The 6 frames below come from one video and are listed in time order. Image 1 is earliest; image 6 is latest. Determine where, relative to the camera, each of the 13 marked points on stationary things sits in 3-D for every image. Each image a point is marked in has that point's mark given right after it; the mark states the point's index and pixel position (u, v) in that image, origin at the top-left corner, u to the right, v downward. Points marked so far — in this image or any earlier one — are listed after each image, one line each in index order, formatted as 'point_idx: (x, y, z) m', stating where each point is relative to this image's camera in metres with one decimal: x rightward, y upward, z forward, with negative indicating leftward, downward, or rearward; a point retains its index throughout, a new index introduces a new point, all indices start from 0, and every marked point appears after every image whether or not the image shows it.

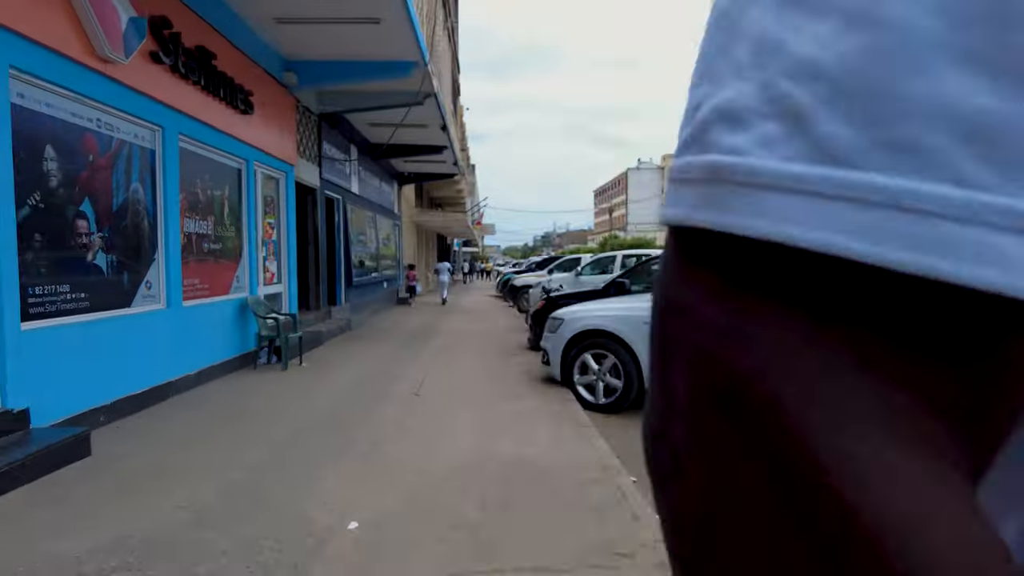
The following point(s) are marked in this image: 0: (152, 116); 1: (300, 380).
0: (-3.2, +1.5, +6.1) m
1: (-2.3, -1.0, +7.4) m
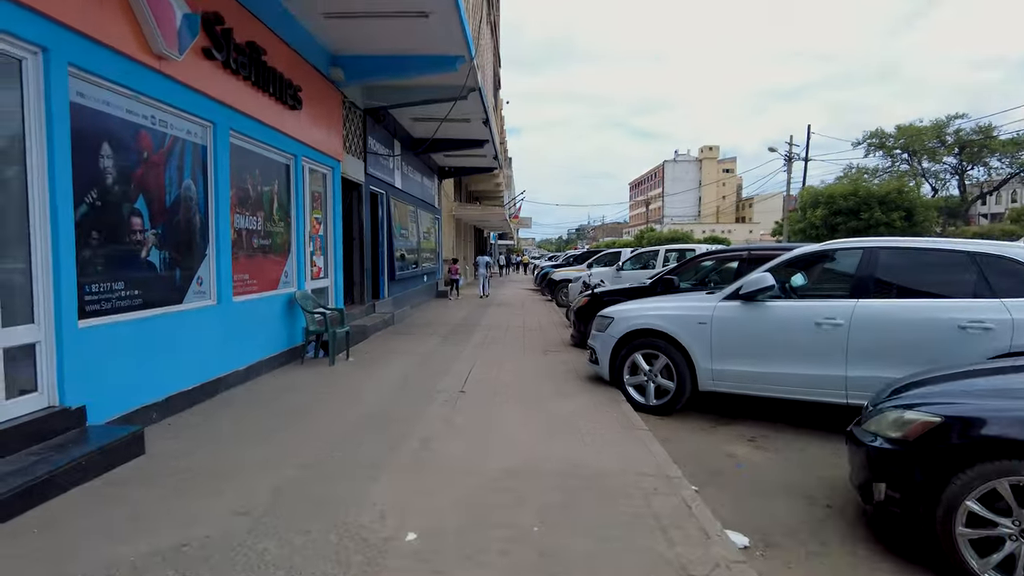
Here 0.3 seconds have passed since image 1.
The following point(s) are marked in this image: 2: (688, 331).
0: (-2.8, +1.6, +6.1) m
1: (-1.8, -1.0, +7.4) m
2: (+1.6, -0.4, +6.2) m
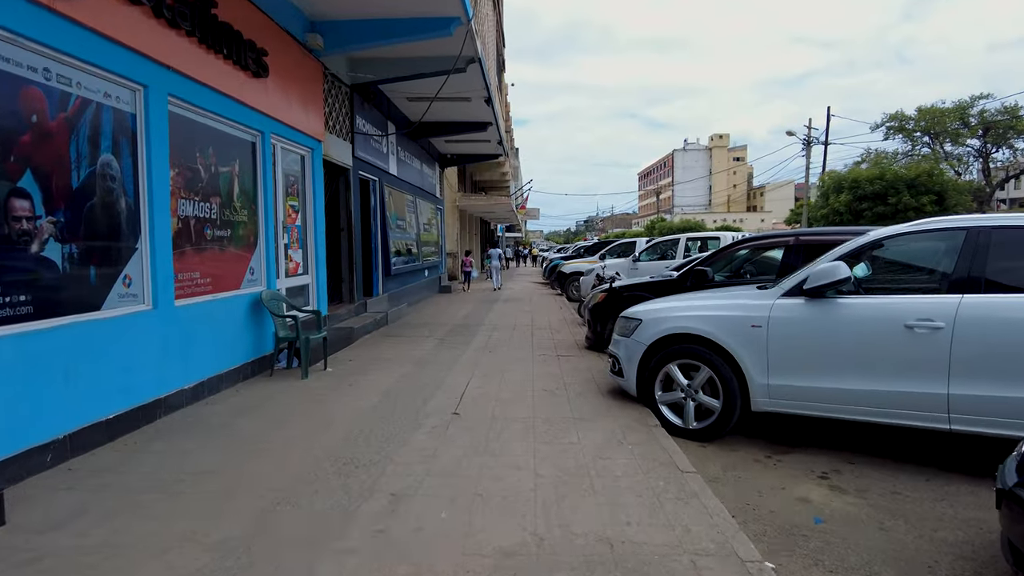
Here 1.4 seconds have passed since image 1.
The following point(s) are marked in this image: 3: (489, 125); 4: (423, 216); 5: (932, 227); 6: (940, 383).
0: (-2.8, +1.6, +4.9) m
1: (-1.8, -1.0, +6.2) m
2: (+1.7, -0.4, +5.0) m
3: (-0.5, +3.8, +15.9) m
4: (-2.4, +1.9, +17.9) m
5: (+2.9, +0.4, +4.6) m
6: (+2.7, -0.6, +4.3) m
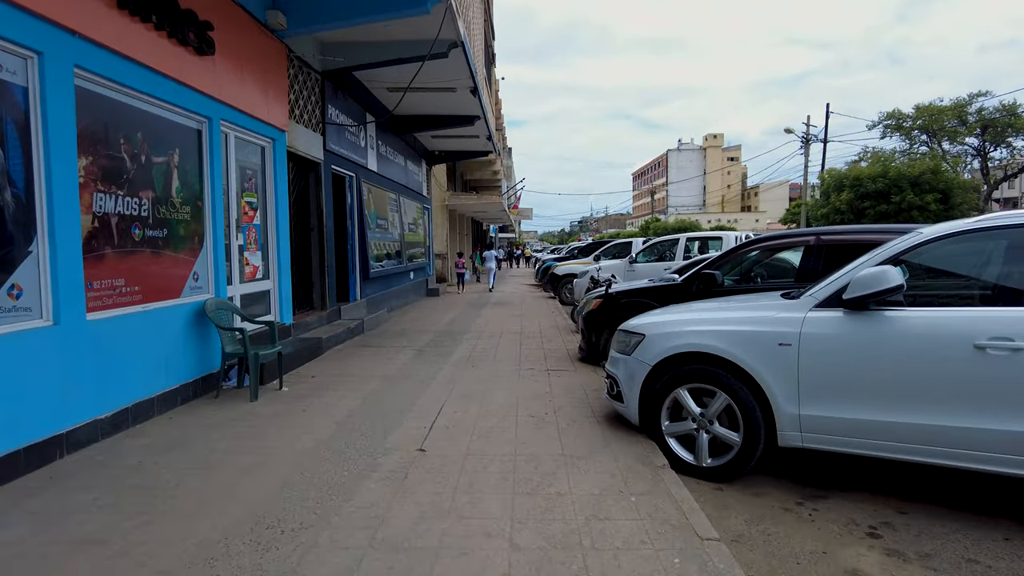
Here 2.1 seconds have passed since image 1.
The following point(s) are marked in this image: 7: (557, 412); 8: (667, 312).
0: (-2.9, +1.5, +4.0) m
1: (-1.9, -1.0, +5.3) m
2: (+1.5, -0.4, +4.1) m
3: (-0.8, +3.8, +15.1) m
4: (-2.6, +1.8, +17.0) m
5: (+2.7, +0.4, +3.8) m
6: (+2.6, -0.7, +3.4) m
7: (+0.4, -1.0, +5.2) m
8: (+1.1, -0.2, +4.8) m
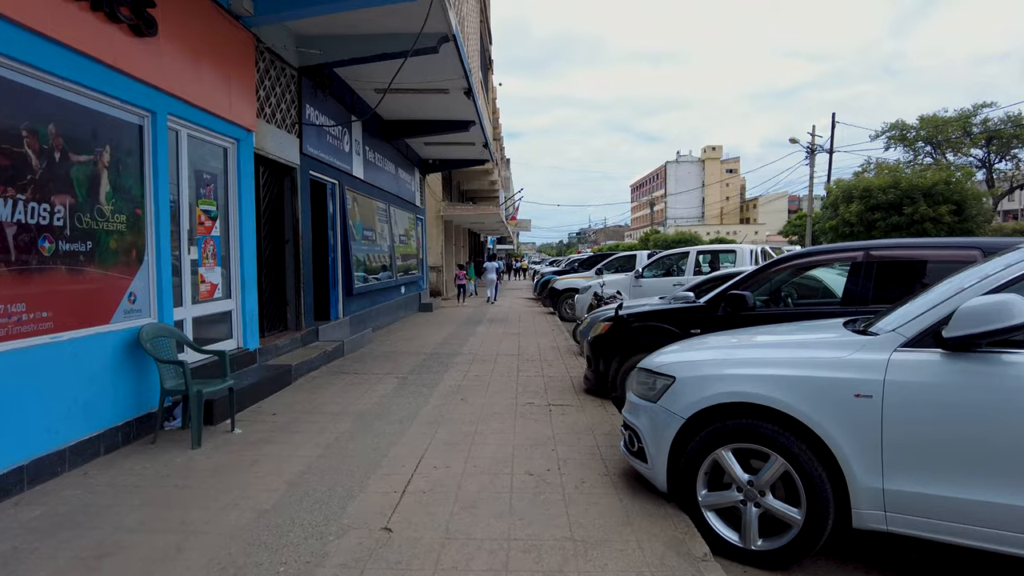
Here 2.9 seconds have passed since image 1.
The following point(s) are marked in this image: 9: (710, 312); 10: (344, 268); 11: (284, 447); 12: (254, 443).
0: (-2.9, +1.4, +3.0) m
1: (-2.0, -1.2, +4.3) m
2: (+1.5, -0.6, +3.1) m
3: (-0.8, +3.4, +14.2) m
4: (-2.7, +1.5, +16.1) m
5: (+2.7, +0.2, +2.8) m
6: (+2.6, -0.8, +2.5) m
7: (+0.3, -1.1, +4.3) m
8: (+1.1, -0.3, +3.9) m
9: (+1.7, -0.2, +5.8) m
10: (-2.6, +0.3, +10.7) m
11: (-1.7, -1.1, +4.9) m
12: (-1.9, -1.1, +5.0) m
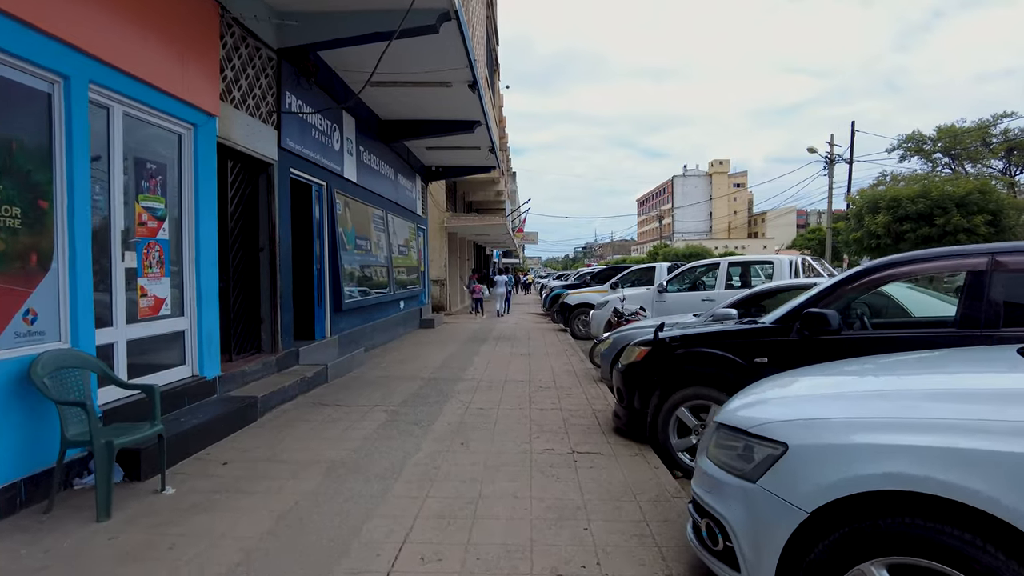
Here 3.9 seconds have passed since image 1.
0: (-2.9, +1.3, +1.8) m
1: (-1.9, -1.3, +3.1) m
2: (+1.6, -0.6, +1.9) m
3: (-0.7, +3.1, +13.0) m
4: (-2.5, +1.1, +14.9) m
5: (+2.8, +0.2, +1.6) m
6: (+2.6, -0.8, +1.2) m
7: (+0.4, -1.2, +3.0) m
8: (+1.2, -0.4, +2.6) m
9: (+1.8, -0.3, +4.6) m
10: (-2.5, +0.1, +9.4) m
11: (-1.6, -1.2, +3.7) m
12: (-1.8, -1.2, +3.8) m
